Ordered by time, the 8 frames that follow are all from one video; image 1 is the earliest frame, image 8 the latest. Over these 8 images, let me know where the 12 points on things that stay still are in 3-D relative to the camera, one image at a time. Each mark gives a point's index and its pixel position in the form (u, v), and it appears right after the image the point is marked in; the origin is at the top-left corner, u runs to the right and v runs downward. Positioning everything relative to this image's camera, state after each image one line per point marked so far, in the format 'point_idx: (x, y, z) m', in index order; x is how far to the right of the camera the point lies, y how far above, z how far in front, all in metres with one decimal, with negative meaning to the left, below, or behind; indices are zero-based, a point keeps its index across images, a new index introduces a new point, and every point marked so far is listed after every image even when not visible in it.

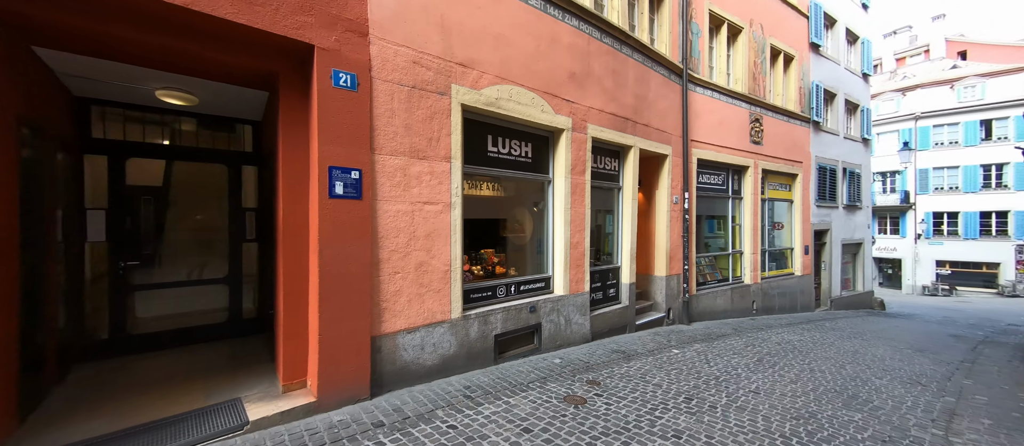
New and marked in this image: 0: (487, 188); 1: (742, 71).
0: (-0.3, +0.4, +4.8) m
1: (+5.9, +3.9, +9.5) m
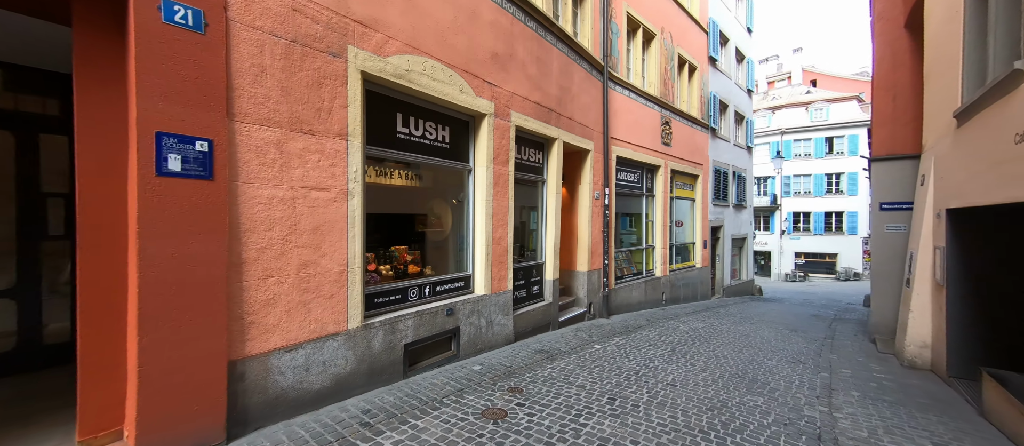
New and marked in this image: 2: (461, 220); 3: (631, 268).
0: (-1.3, +0.5, +4.1) m
1: (+3.9, +4.0, +10.0) m
2: (-0.7, 0.0, +4.9) m
3: (+3.1, -1.2, +9.6) m
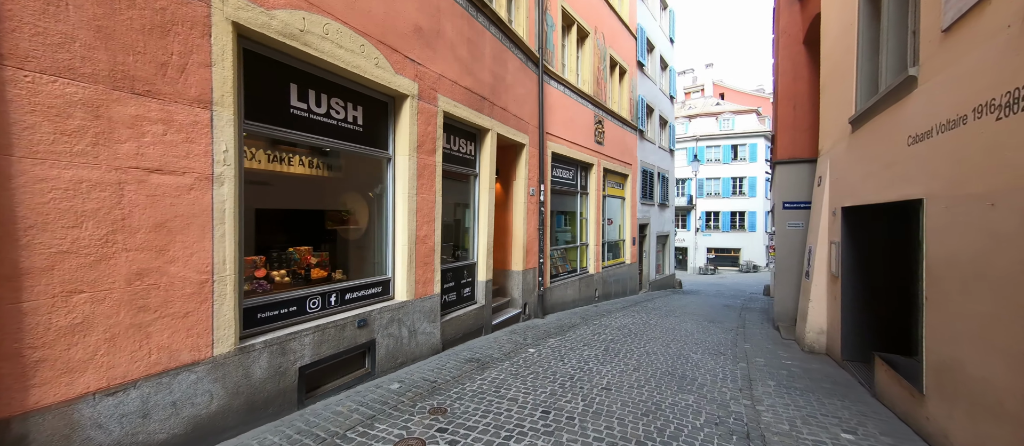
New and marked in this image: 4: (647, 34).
0: (-2.0, +0.6, +3.4) m
1: (+2.1, +4.1, +10.1) m
2: (-1.5, +0.1, +4.3) m
3: (+1.4, -1.1, +9.5) m
4: (+5.3, +7.4, +14.5) m
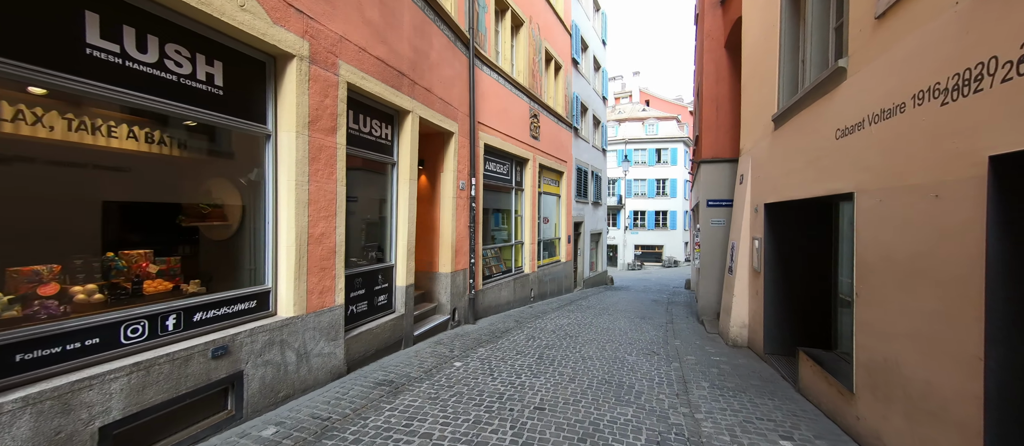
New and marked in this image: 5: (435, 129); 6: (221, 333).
0: (-2.6, +0.6, +2.4) m
1: (+0.3, +4.1, +9.6) m
2: (-2.3, +0.1, +3.4) m
3: (-0.3, -1.1, +9.0) m
4: (+2.7, +7.5, +14.5) m
5: (-1.3, +1.6, +6.3) m
6: (-2.2, -0.8, +2.9) m
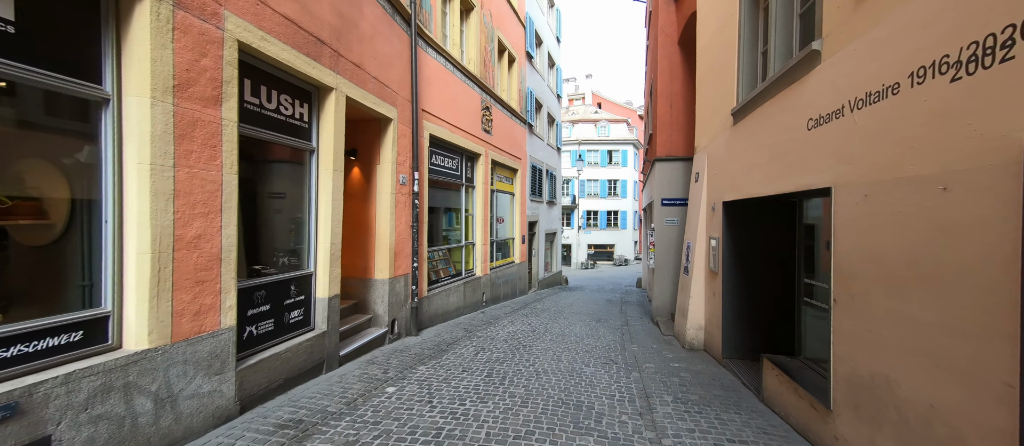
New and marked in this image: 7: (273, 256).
0: (-3.0, +0.6, +1.4) m
1: (-0.9, +4.2, +9.0) m
2: (-2.8, +0.1, +2.4) m
3: (-1.4, -1.1, +8.3) m
4: (+0.9, +7.5, +14.1) m
5: (-2.1, +1.6, +5.4) m
6: (-2.6, -0.8, +1.9) m
7: (-2.5, -0.4, +3.9) m
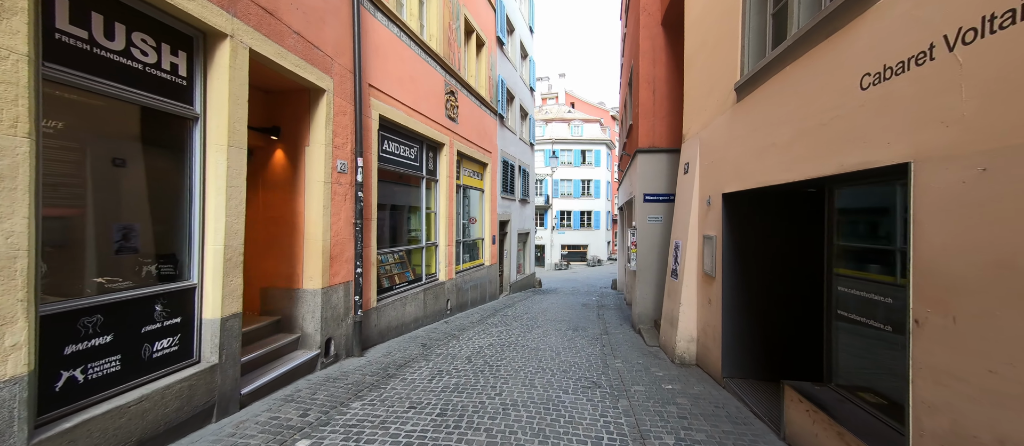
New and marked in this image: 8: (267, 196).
0: (-3.1, +0.7, +0.3) m
1: (-1.6, +4.2, +7.9) m
2: (-3.0, +0.2, +1.3) m
3: (-2.1, -1.0, +7.2) m
4: (-0.2, +7.5, +13.2) m
5: (-2.6, +1.7, +4.3) m
6: (-2.8, -0.8, +0.8) m
7: (-2.9, -0.3, +2.7) m
8: (-3.1, +0.3, +4.7) m
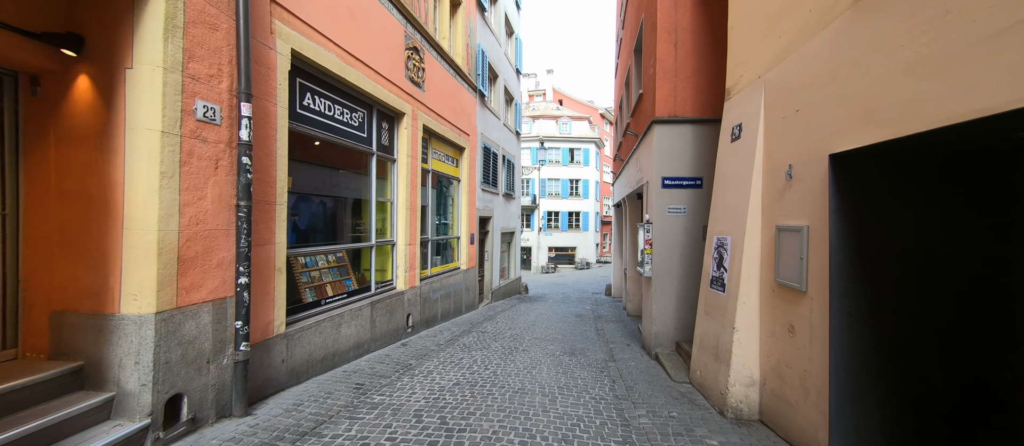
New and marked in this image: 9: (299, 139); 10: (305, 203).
0: (-3.2, +0.9, -1.7) m
1: (-2.0, +4.3, +6.1) m
2: (-3.1, +0.4, -0.7) m
3: (-2.4, -0.9, +5.3) m
4: (-0.7, +7.6, +11.4) m
5: (-2.8, +1.8, +2.4) m
6: (-2.9, -0.6, -1.1) m
7: (-3.0, -0.1, +0.8) m
8: (-3.3, +0.5, +2.8) m
9: (-2.6, +1.0, +4.5) m
10: (-2.6, +0.3, +4.7) m
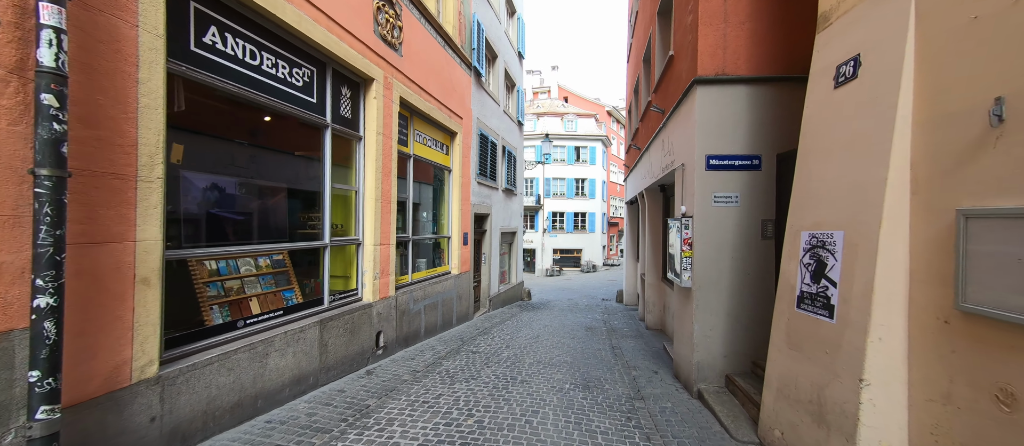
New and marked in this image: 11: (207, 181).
0: (-3.3, +1.0, -3.0) m
1: (-2.0, +4.4, +4.8) m
2: (-3.2, +0.5, -2.0) m
3: (-2.5, -0.8, +4.0) m
4: (-0.7, +7.7, +10.1) m
5: (-2.9, +1.9, +1.1) m
6: (-3.1, -0.5, -2.5) m
7: (-3.1, 0.0, -0.5) m
8: (-3.4, +0.6, +1.4) m
9: (-2.6, +1.1, +3.2) m
10: (-2.7, +0.4, +3.4) m
11: (-2.7, +0.4, +3.4) m
